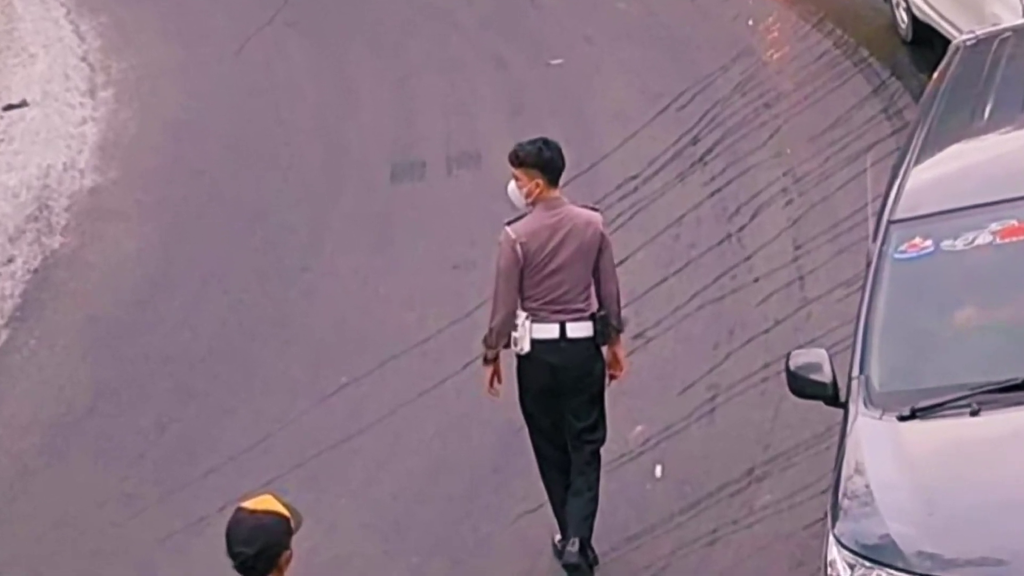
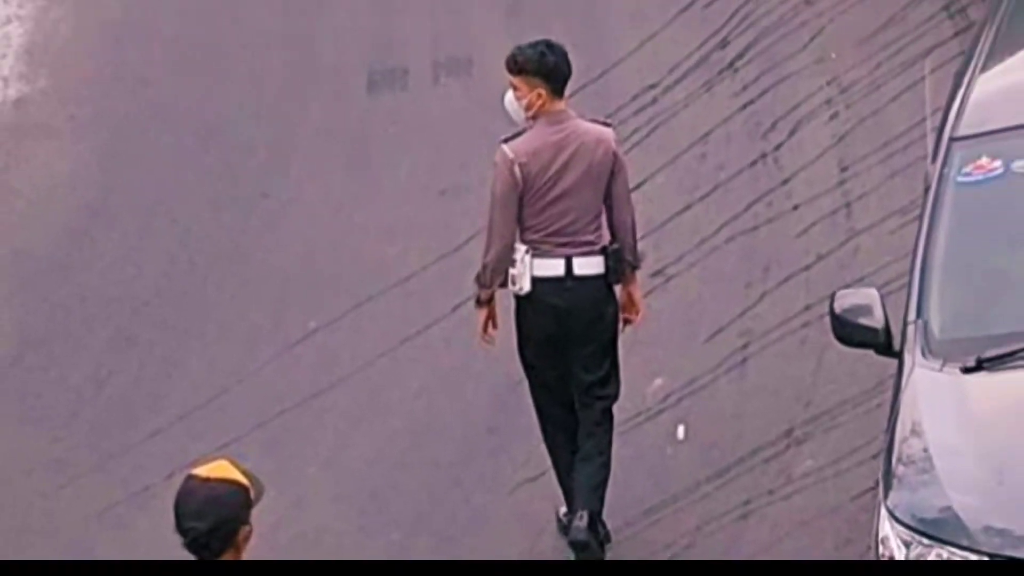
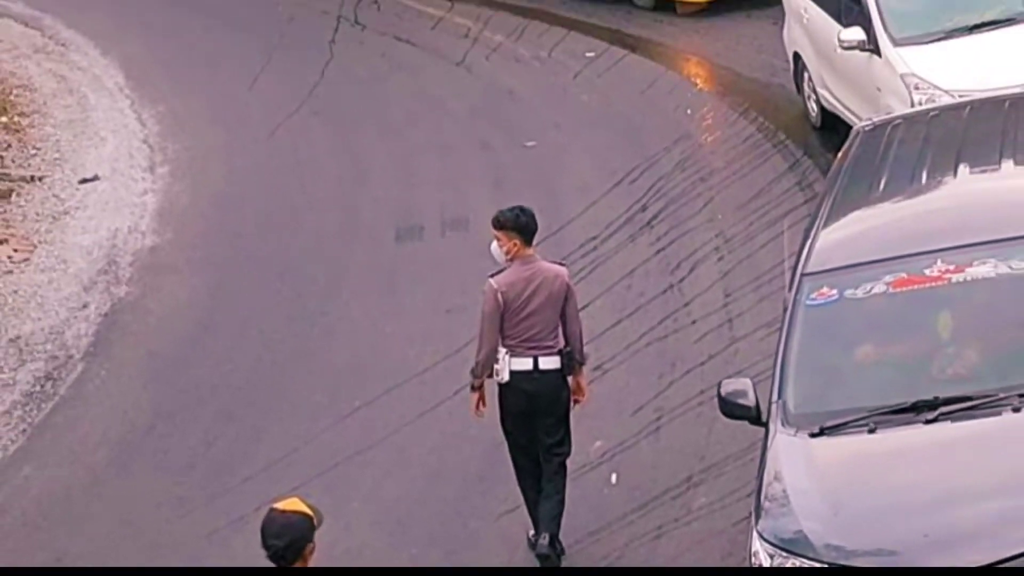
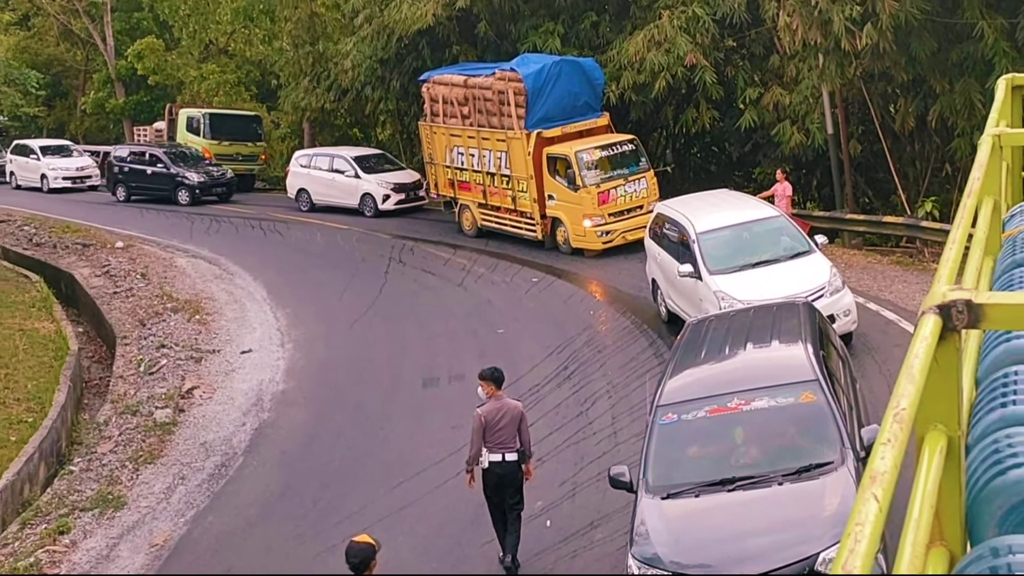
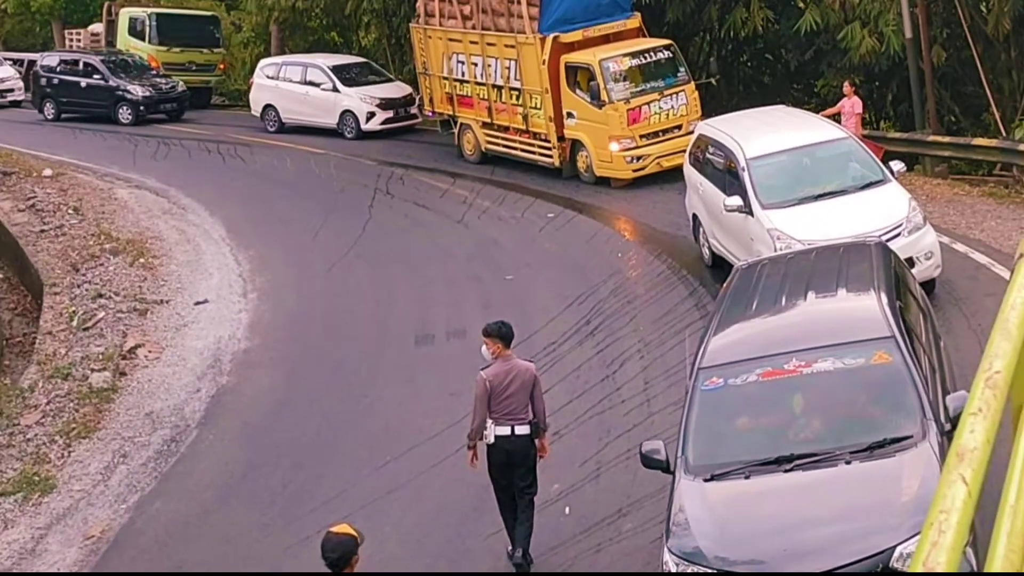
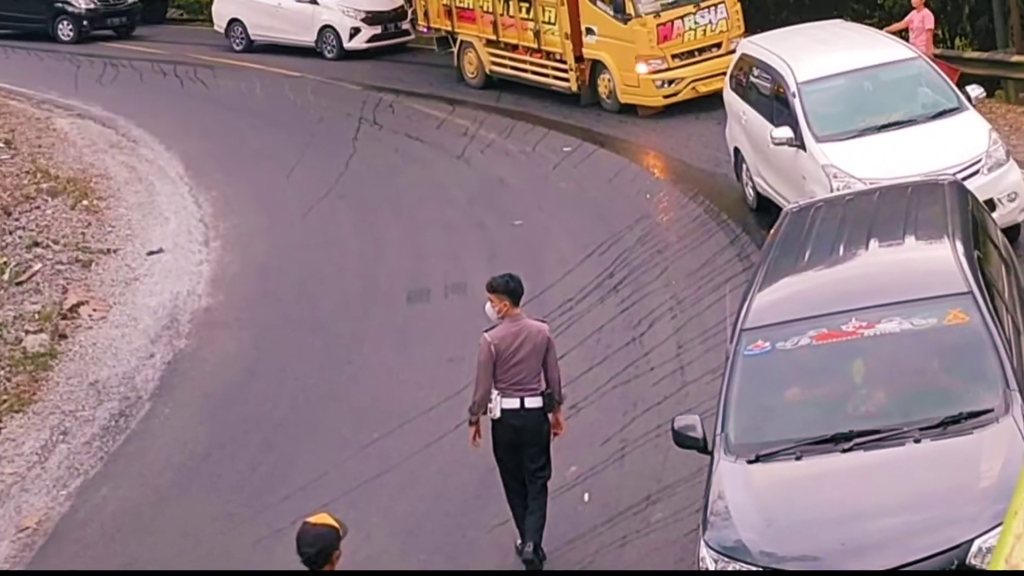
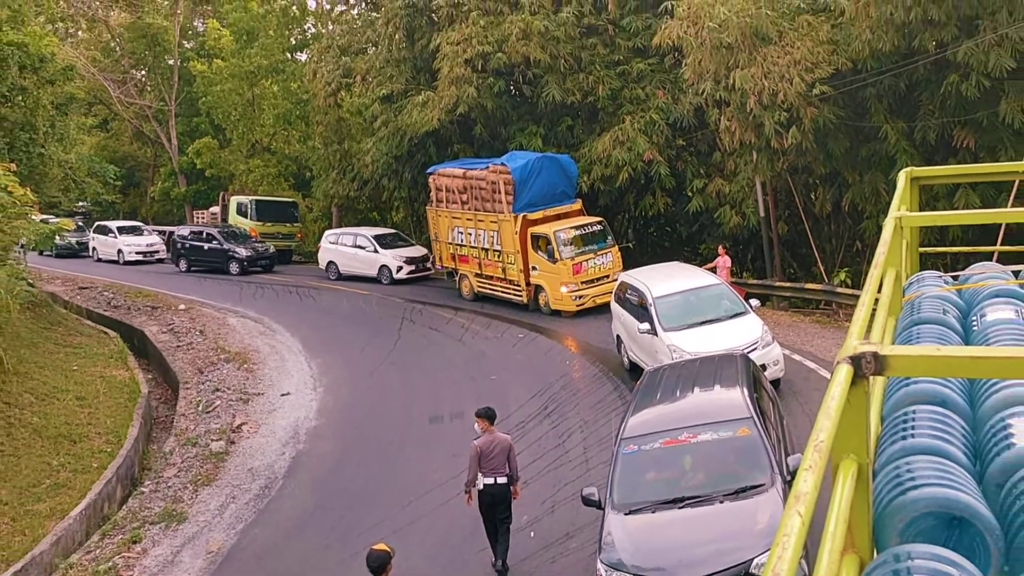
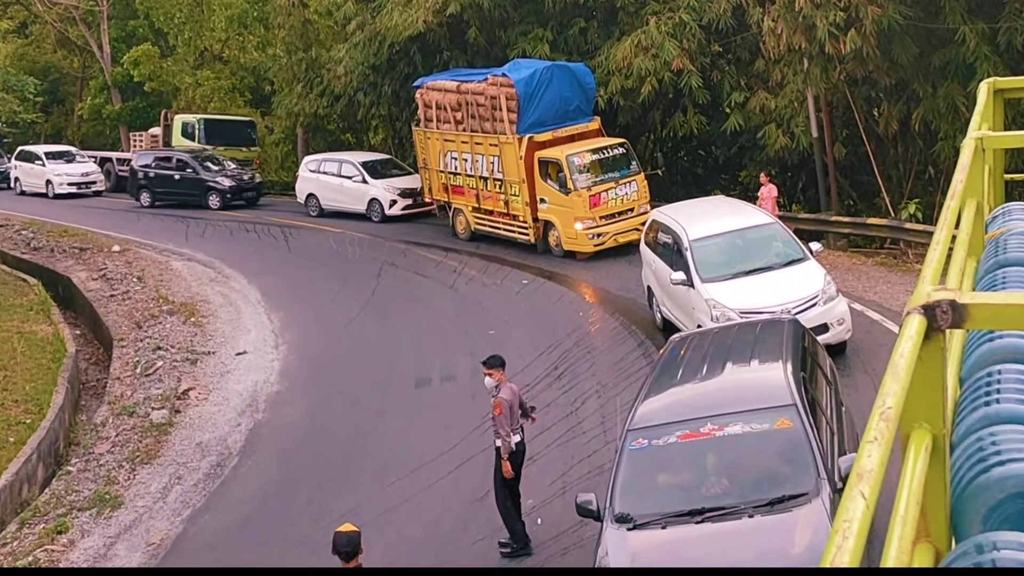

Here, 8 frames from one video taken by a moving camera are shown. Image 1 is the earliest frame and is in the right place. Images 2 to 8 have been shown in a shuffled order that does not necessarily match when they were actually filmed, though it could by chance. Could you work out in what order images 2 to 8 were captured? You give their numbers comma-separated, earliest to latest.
2, 3, 6, 5, 4, 7, 8
